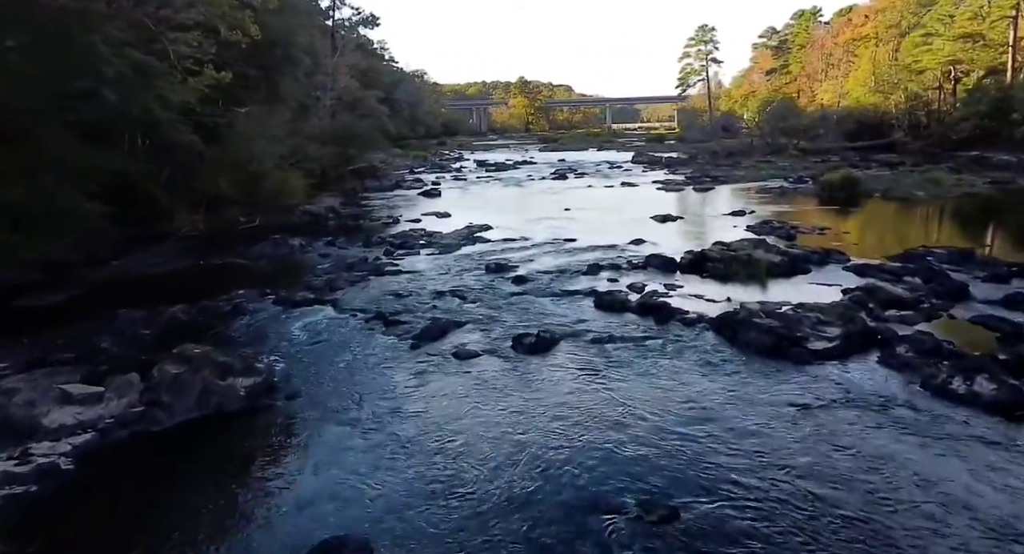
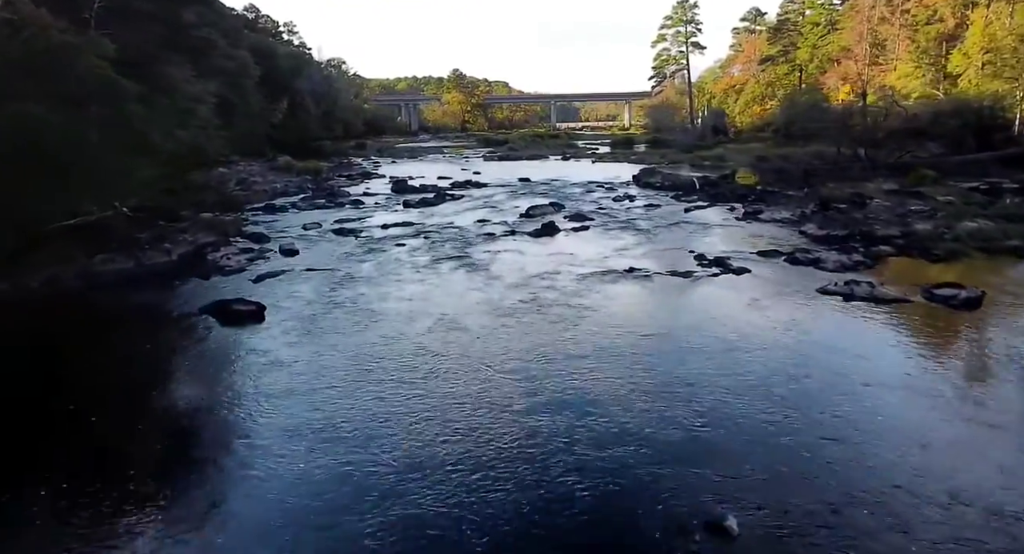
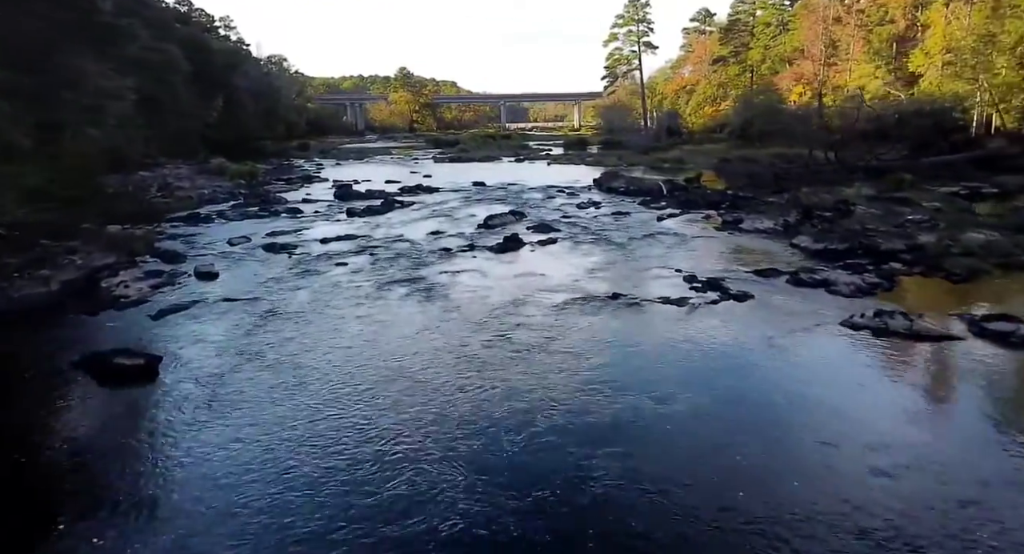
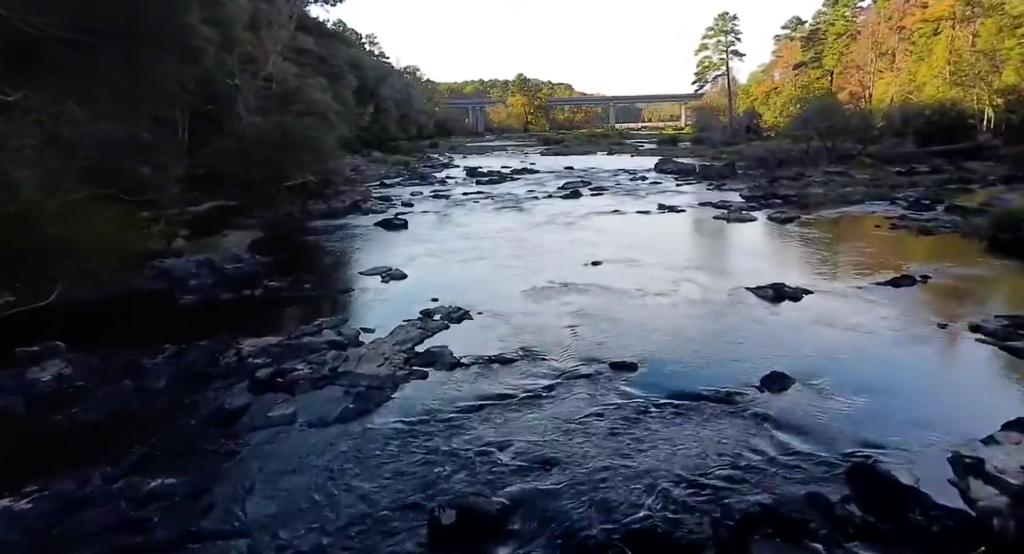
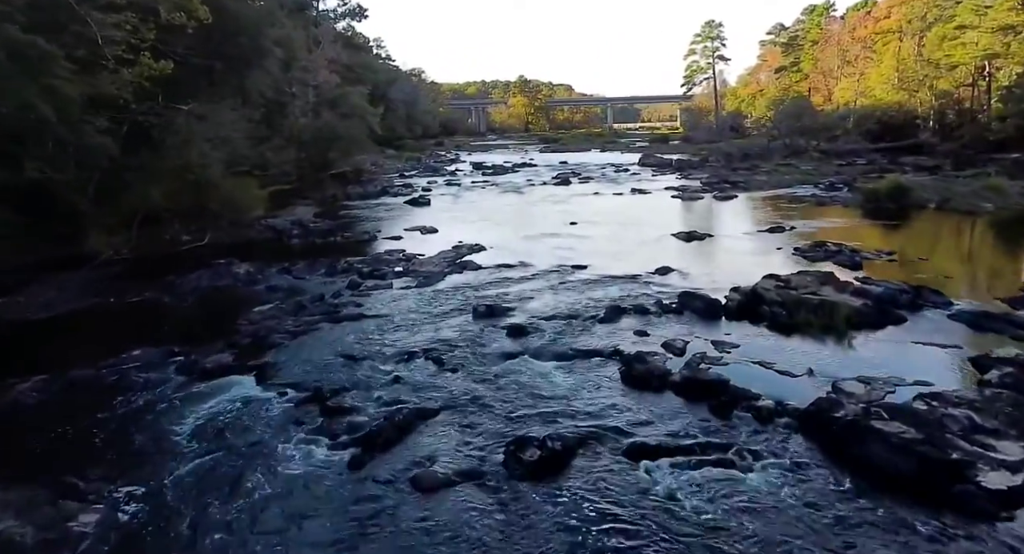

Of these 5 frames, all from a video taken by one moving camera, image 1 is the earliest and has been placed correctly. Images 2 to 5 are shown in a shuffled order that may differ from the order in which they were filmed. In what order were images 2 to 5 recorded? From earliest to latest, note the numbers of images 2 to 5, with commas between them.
5, 4, 2, 3
